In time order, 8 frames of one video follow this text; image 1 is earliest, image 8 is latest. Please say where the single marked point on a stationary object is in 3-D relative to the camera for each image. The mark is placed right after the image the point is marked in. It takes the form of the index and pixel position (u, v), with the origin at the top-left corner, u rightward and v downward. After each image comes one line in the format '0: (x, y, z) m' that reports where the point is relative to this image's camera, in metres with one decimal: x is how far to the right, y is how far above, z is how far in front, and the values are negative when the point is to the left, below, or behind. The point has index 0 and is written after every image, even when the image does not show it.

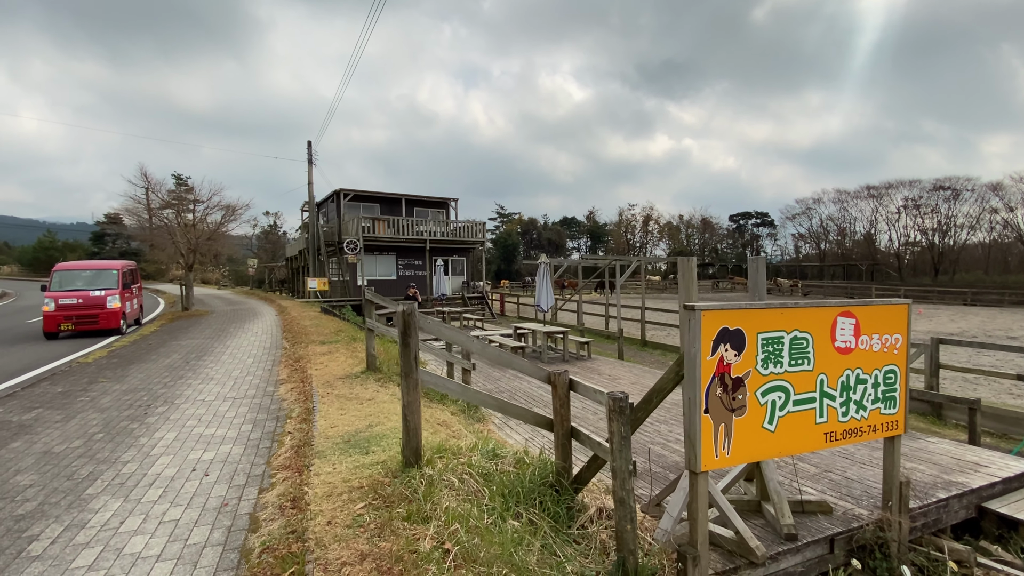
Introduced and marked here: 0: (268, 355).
0: (-4.4, -1.2, +9.0) m
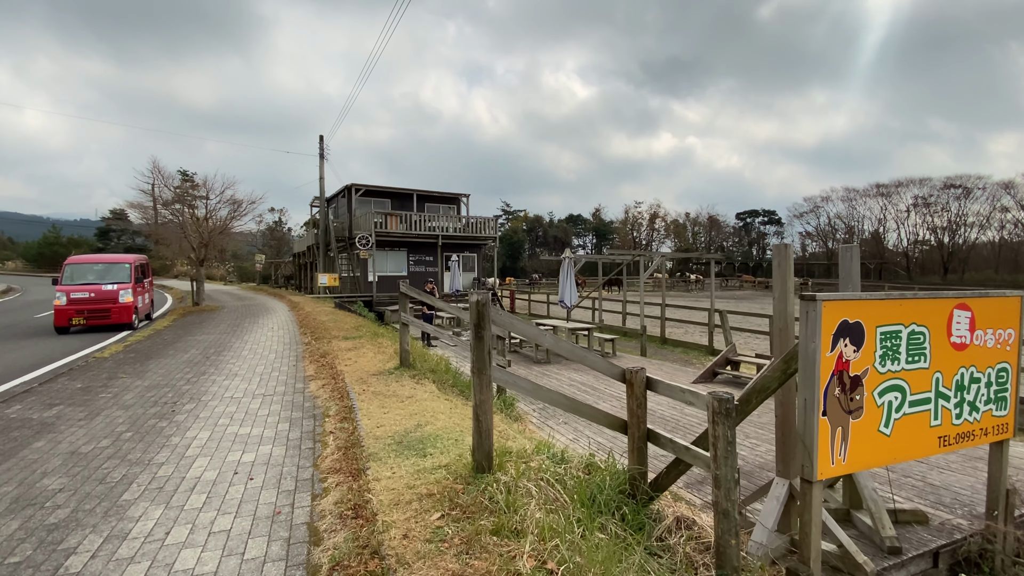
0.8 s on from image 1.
0: (-3.9, -1.1, +8.7) m
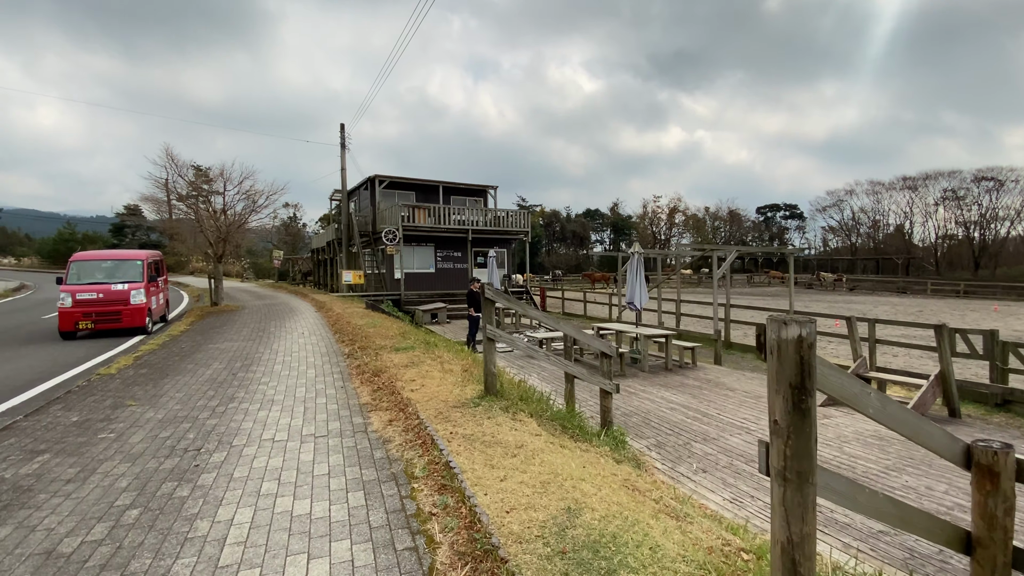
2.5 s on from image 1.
0: (-2.6, -1.1, +7.2) m
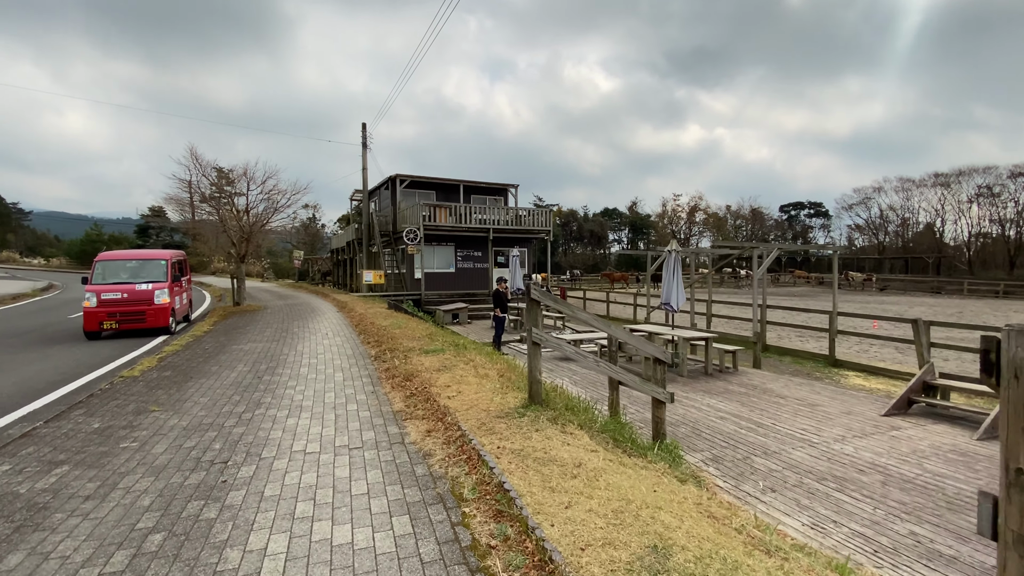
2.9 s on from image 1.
0: (-2.1, -1.1, +6.9) m
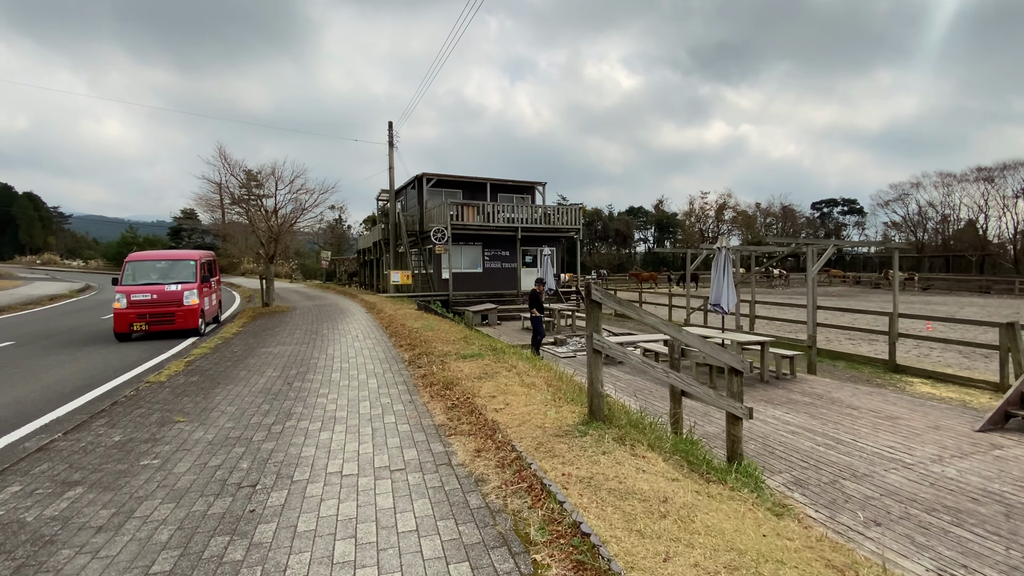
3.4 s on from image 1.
0: (-1.6, -1.1, +6.5) m
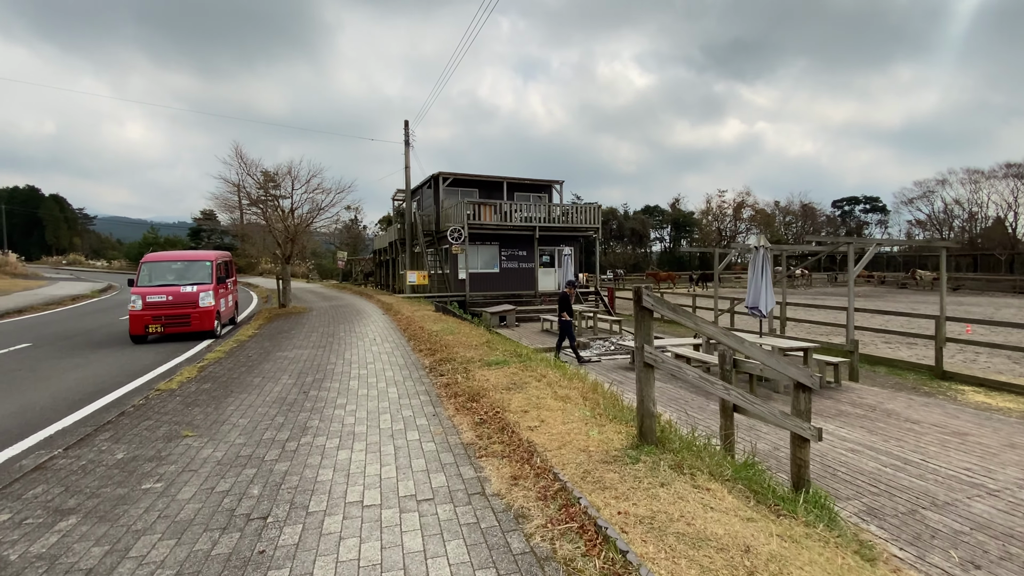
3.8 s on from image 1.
0: (-1.2, -1.2, +6.1) m
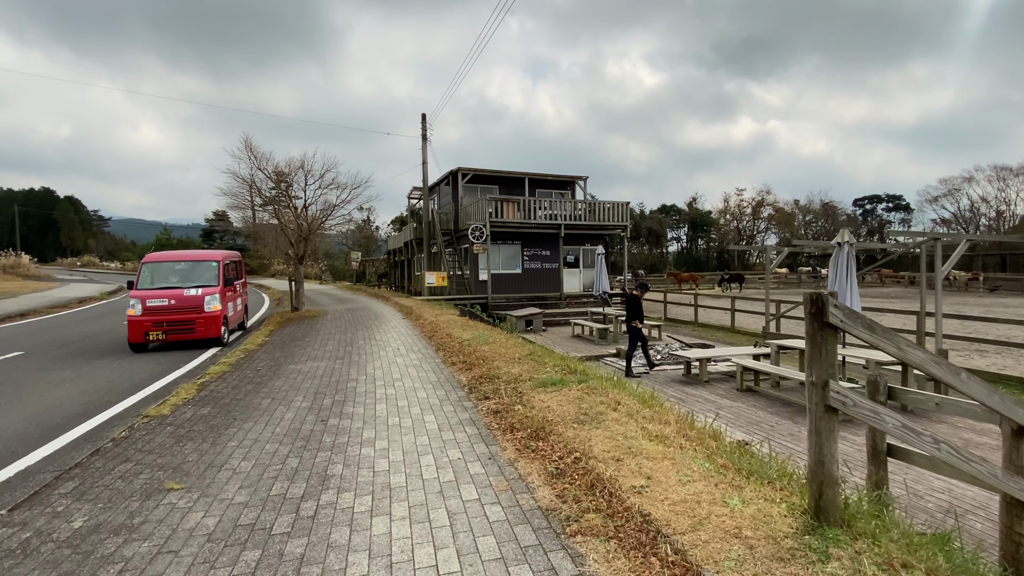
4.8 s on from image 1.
0: (-0.6, -1.2, +5.0) m
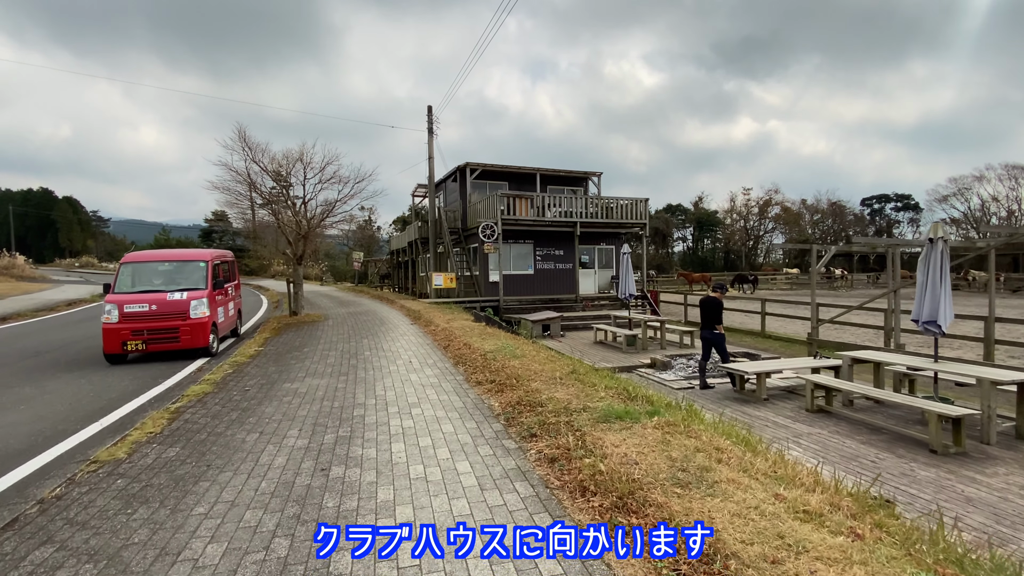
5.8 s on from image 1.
0: (-0.1, -1.3, +3.9) m
